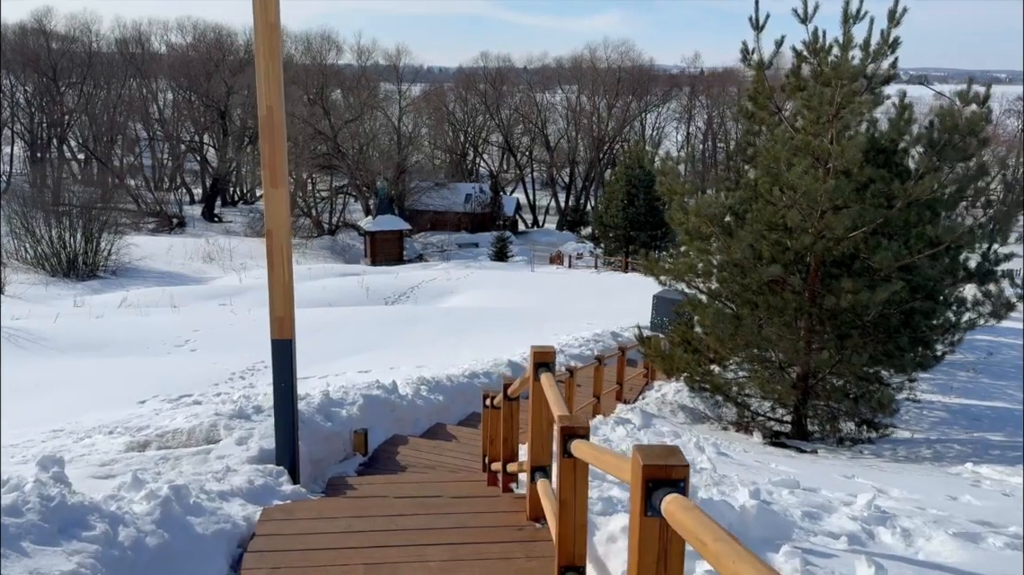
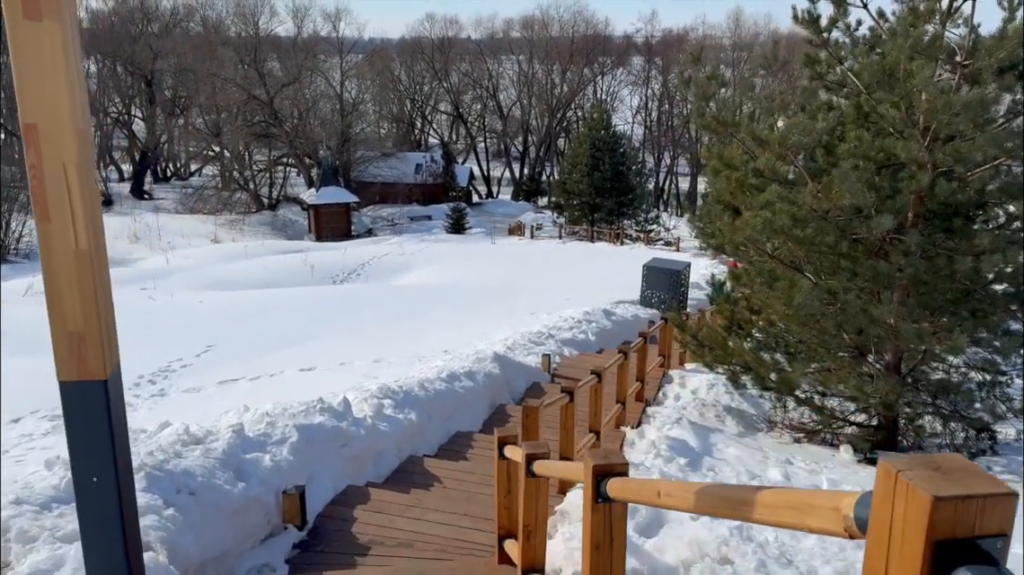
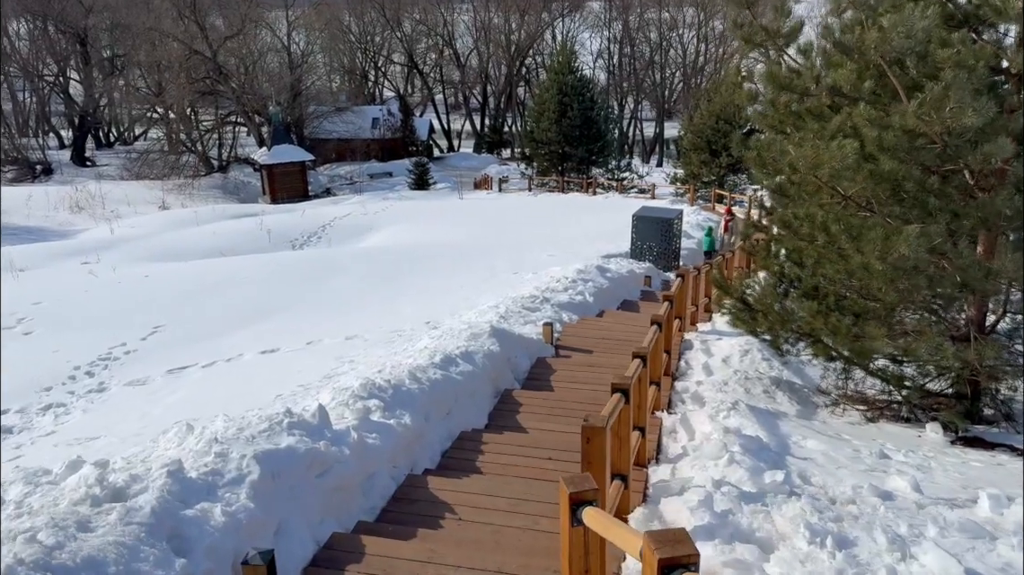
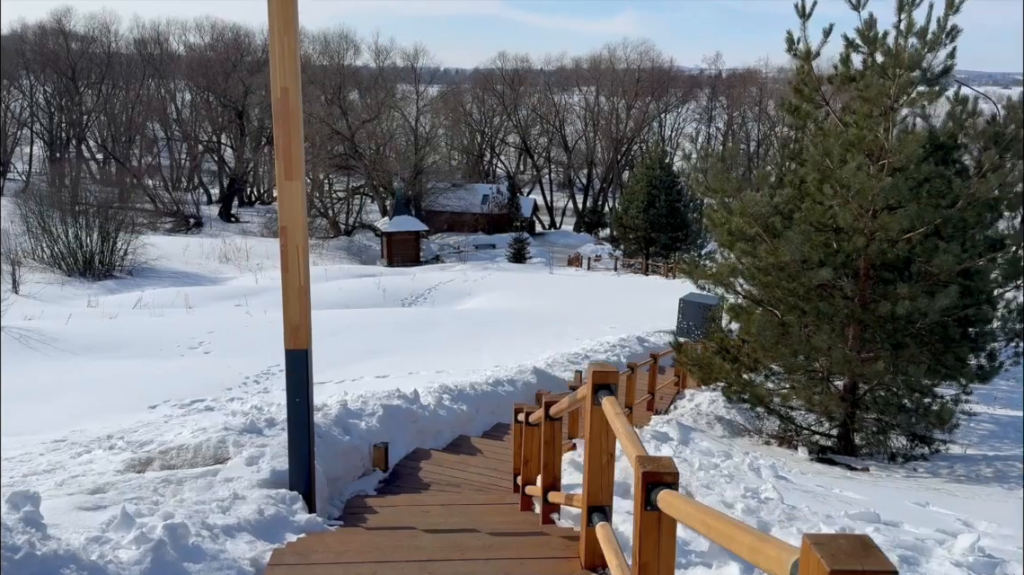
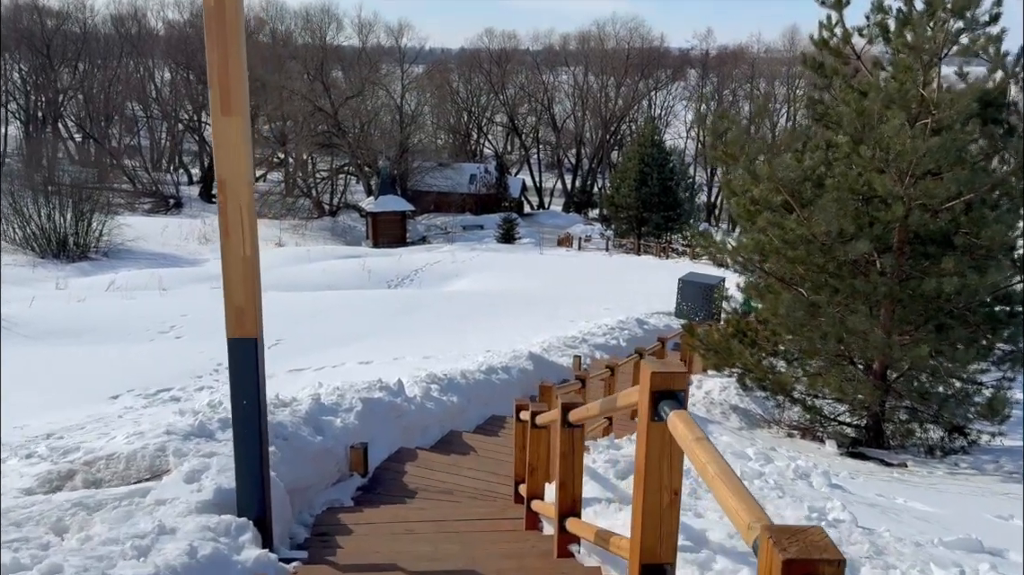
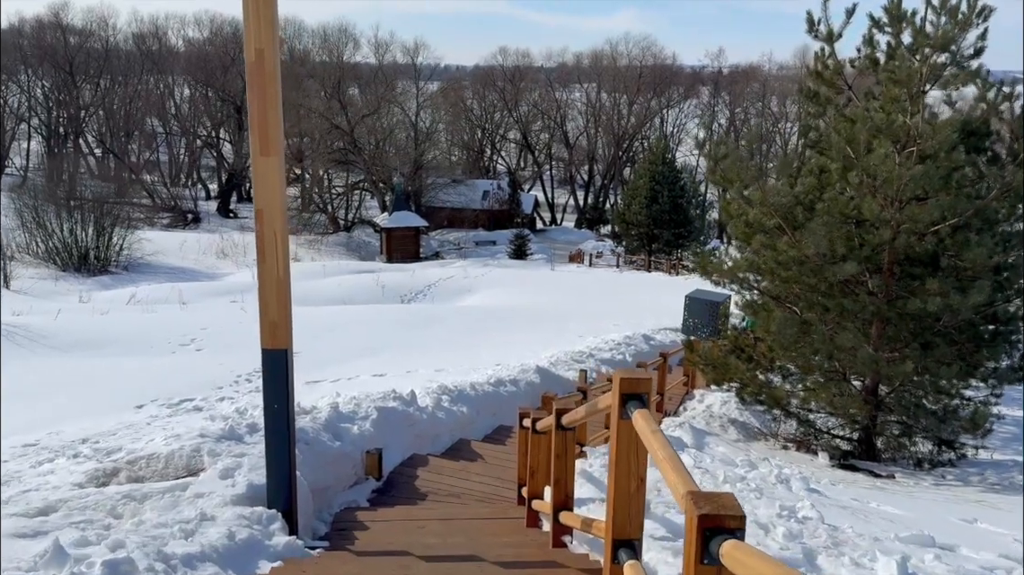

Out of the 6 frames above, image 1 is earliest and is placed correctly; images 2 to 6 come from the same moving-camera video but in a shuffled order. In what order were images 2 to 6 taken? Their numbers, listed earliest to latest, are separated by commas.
4, 6, 5, 2, 3
